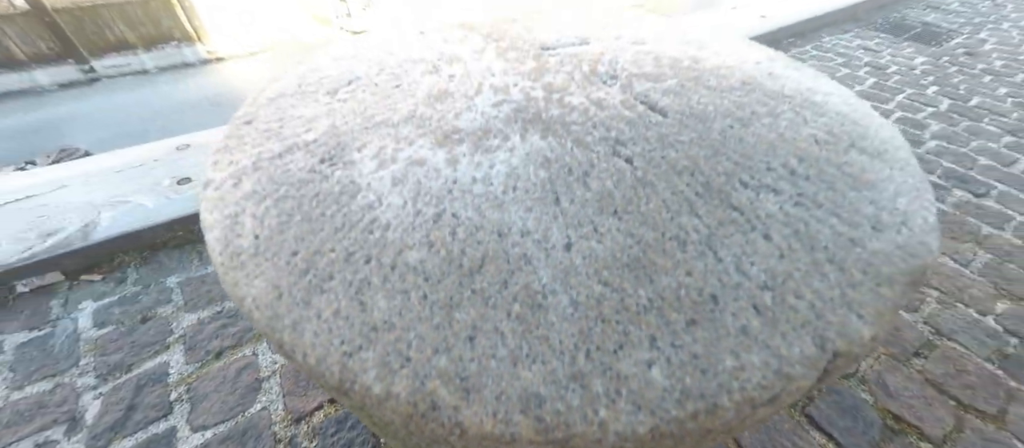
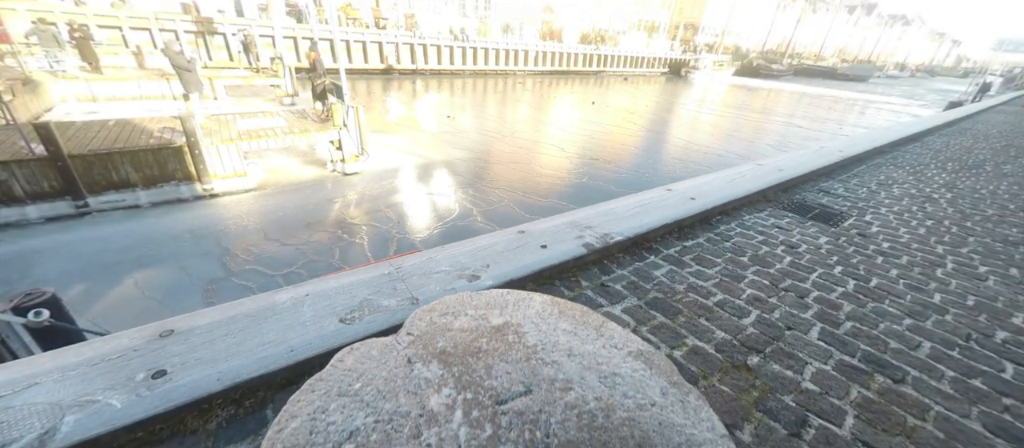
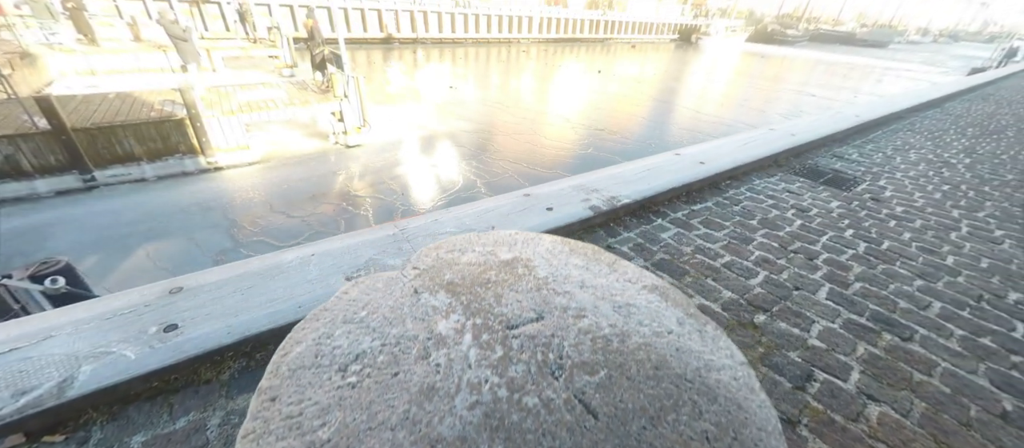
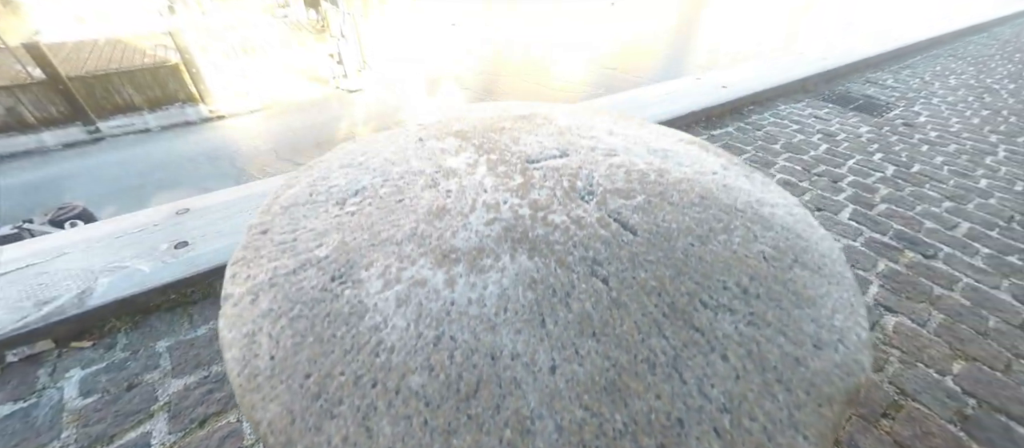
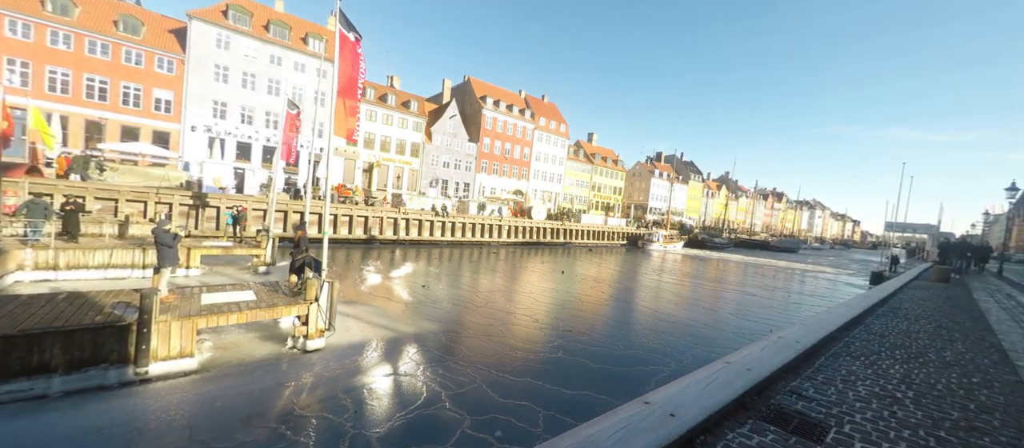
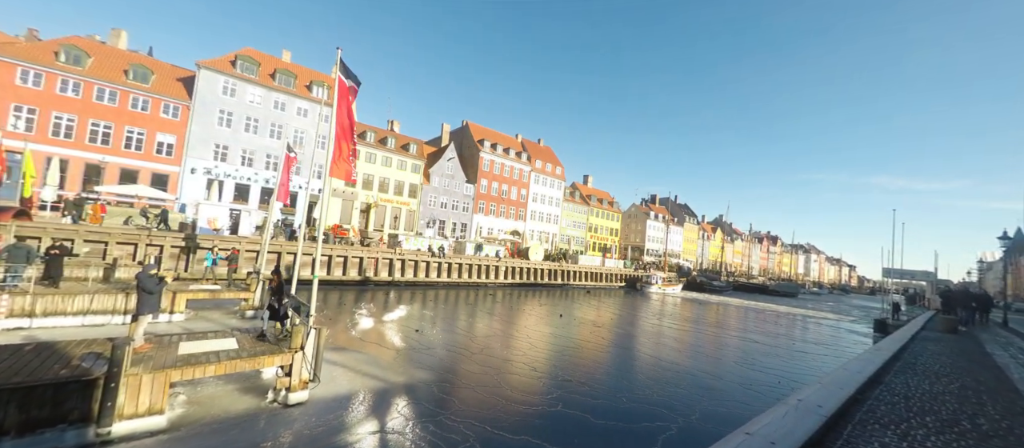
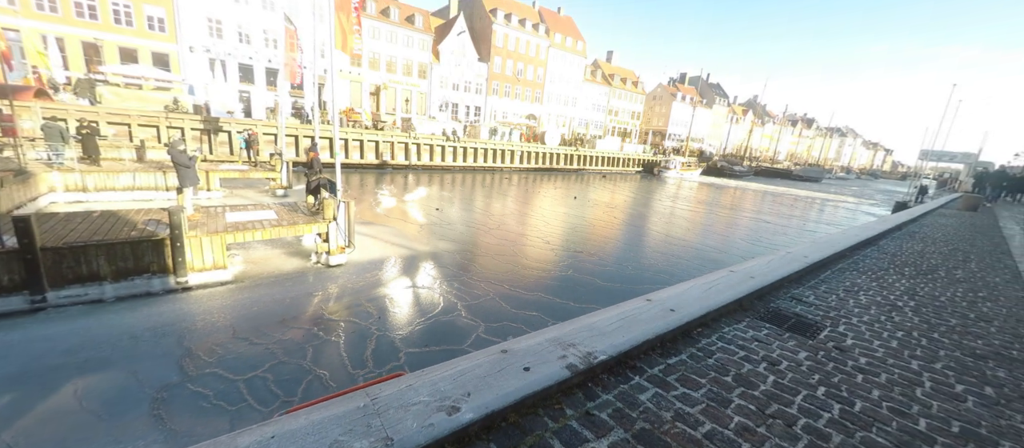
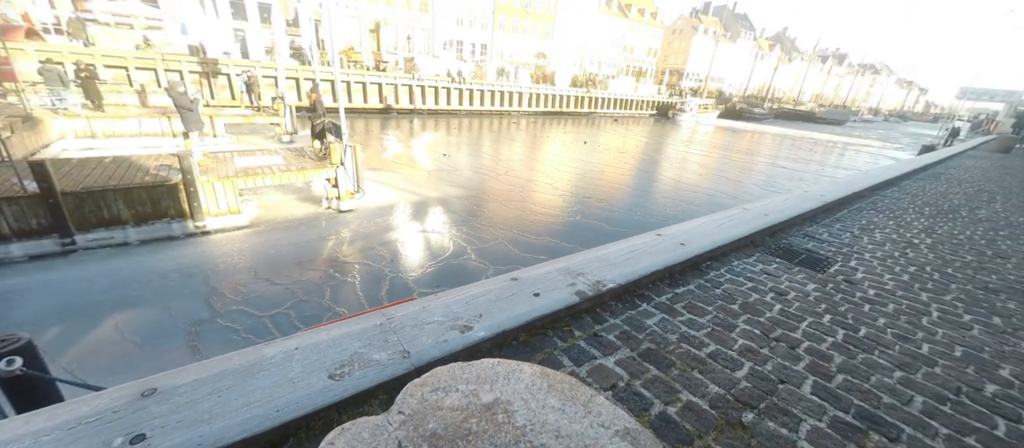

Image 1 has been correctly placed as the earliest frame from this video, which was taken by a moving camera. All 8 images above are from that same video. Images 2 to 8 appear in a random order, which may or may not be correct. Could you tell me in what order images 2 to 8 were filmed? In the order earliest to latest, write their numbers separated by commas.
4, 3, 2, 8, 7, 5, 6
